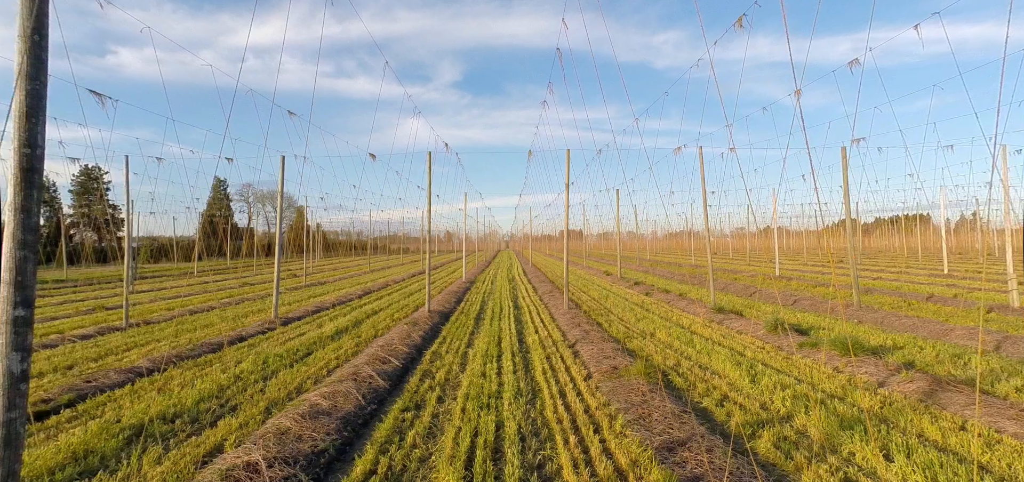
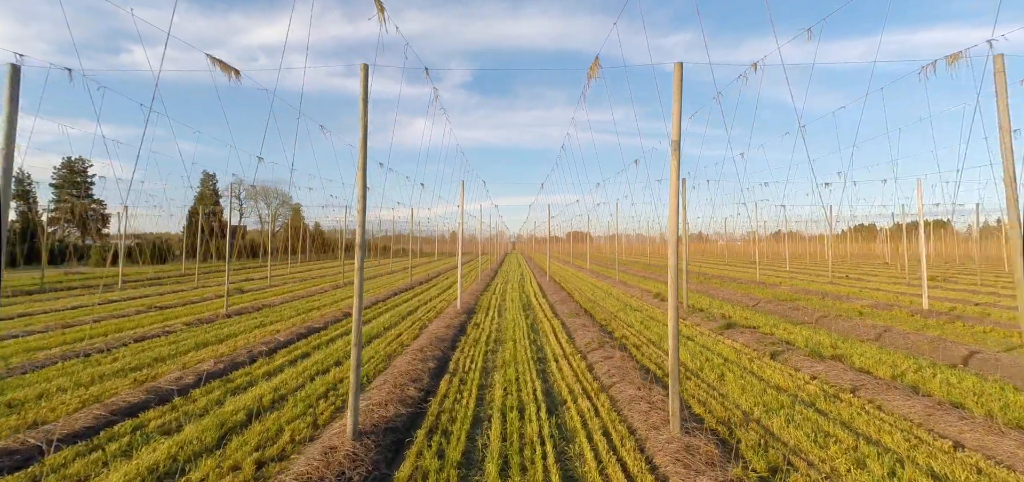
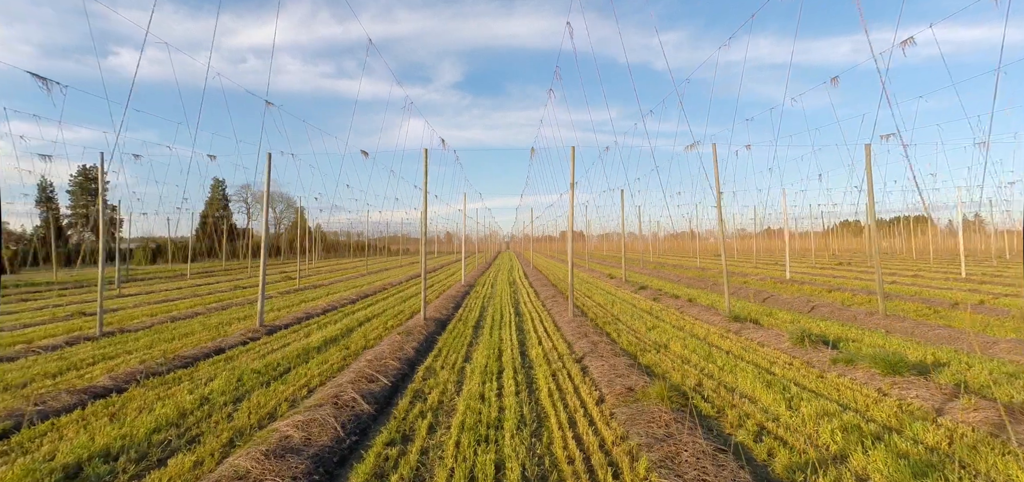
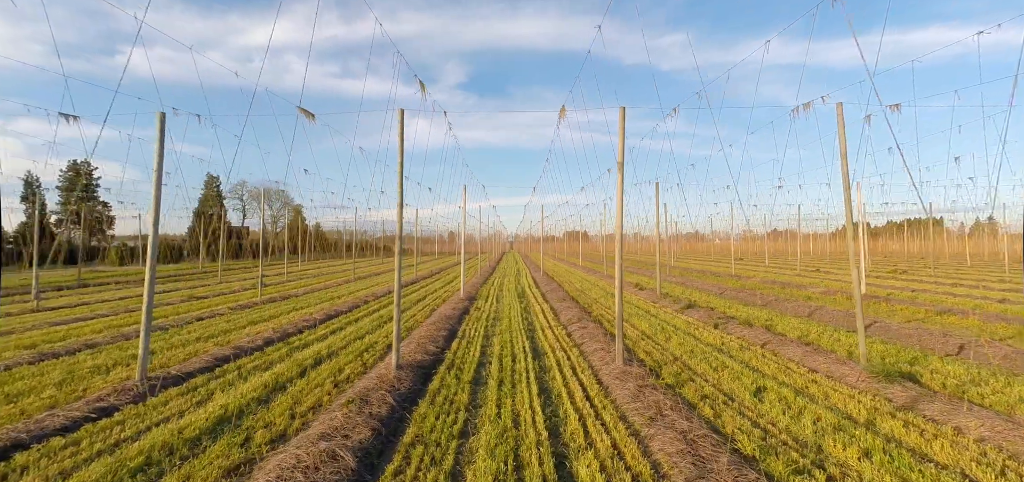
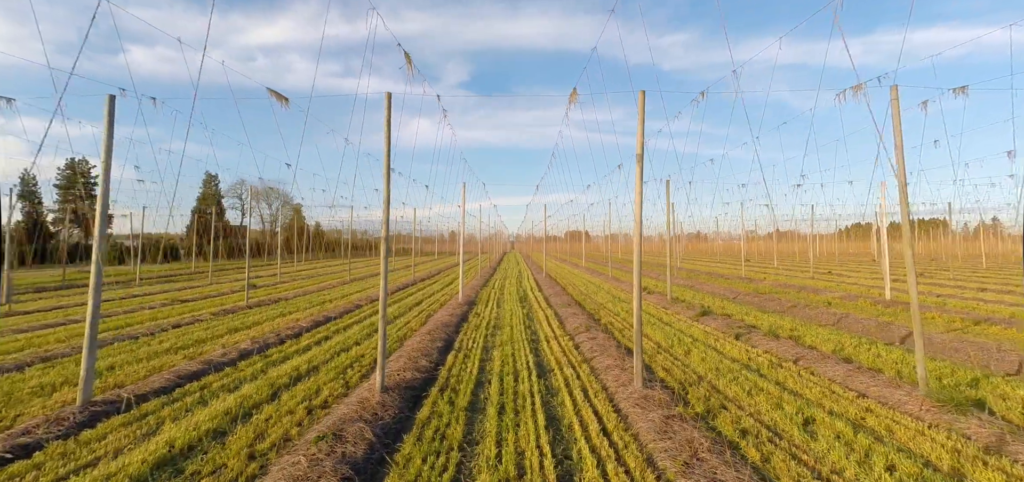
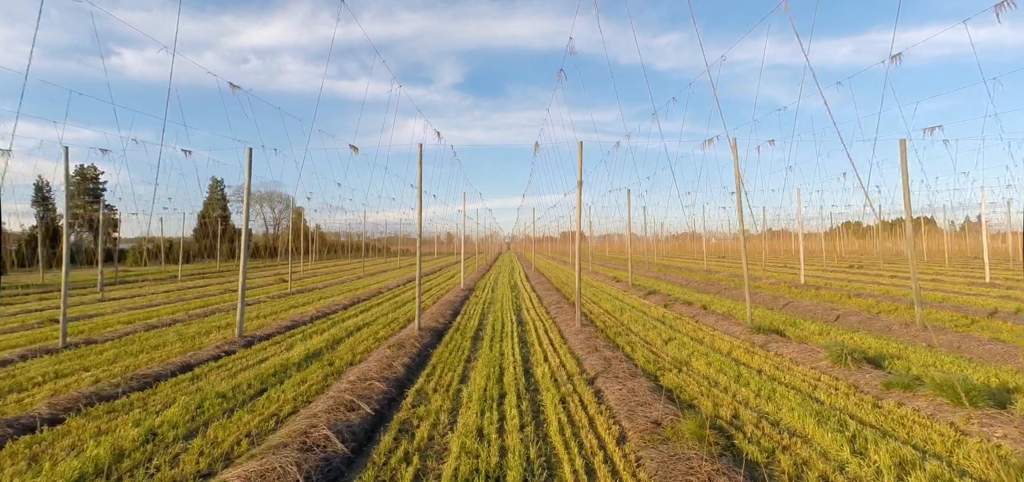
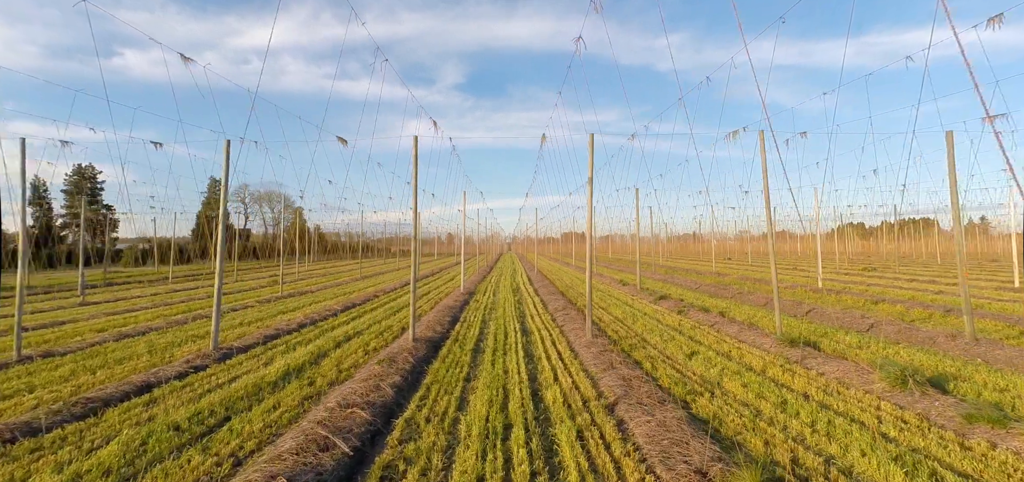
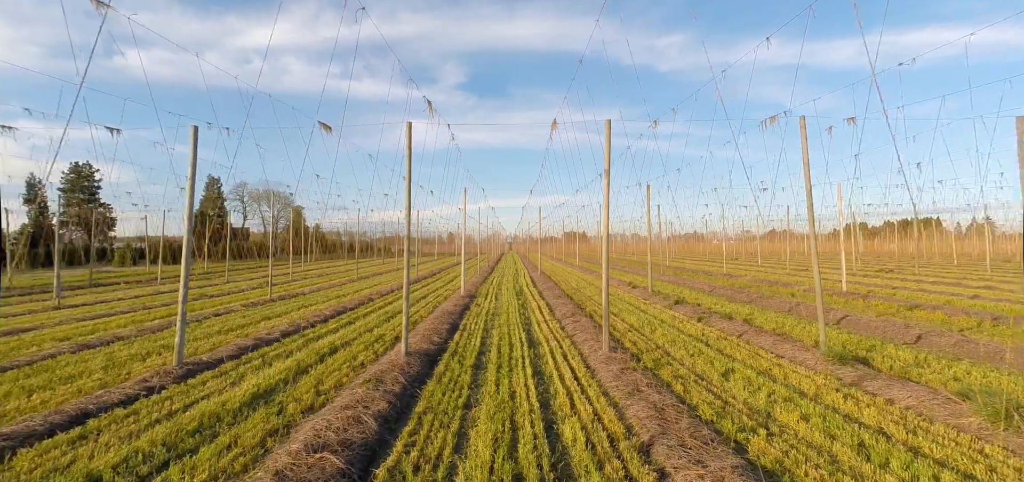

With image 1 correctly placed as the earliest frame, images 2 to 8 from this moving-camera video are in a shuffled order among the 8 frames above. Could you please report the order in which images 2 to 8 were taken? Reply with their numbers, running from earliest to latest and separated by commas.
3, 6, 7, 8, 4, 5, 2
